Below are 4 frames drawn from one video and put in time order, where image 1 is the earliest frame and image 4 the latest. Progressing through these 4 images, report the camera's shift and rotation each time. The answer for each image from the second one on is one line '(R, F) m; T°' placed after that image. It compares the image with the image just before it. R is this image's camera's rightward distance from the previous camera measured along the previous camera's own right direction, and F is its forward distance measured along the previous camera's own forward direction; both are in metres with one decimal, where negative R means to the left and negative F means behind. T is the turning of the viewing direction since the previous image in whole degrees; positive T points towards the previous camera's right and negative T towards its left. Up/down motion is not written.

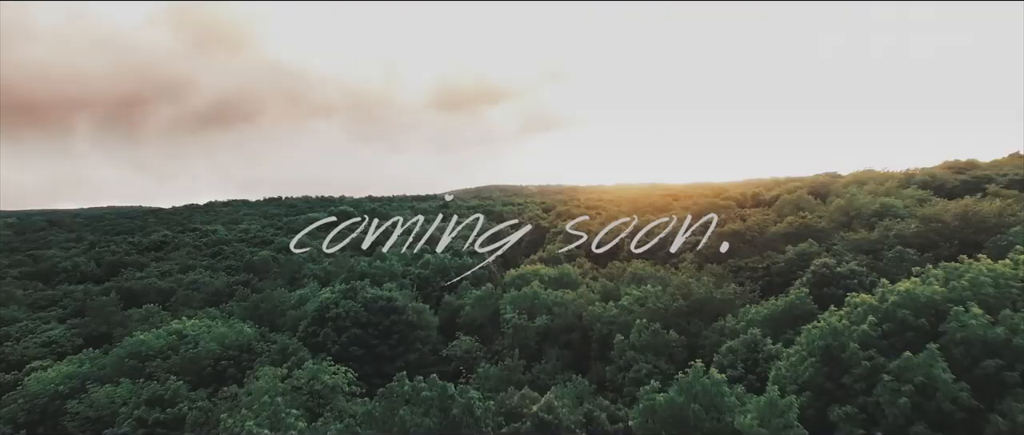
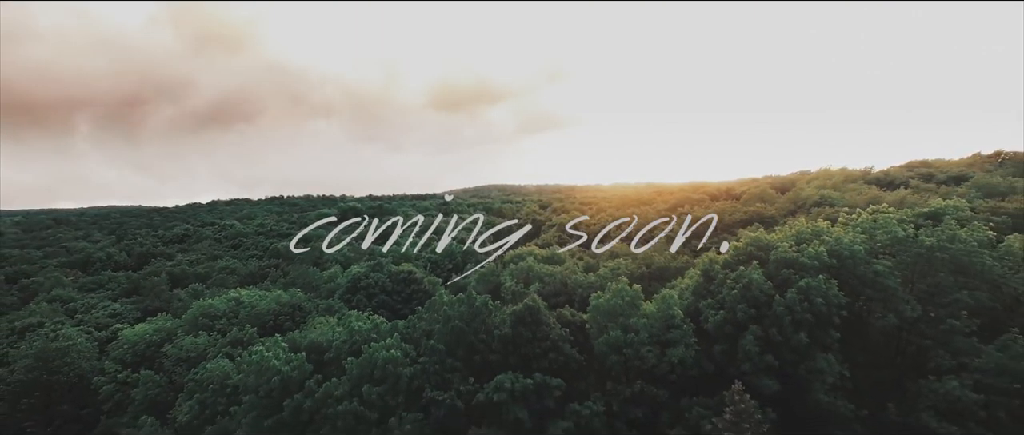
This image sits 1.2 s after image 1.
(0.0, -9.8) m; 0°
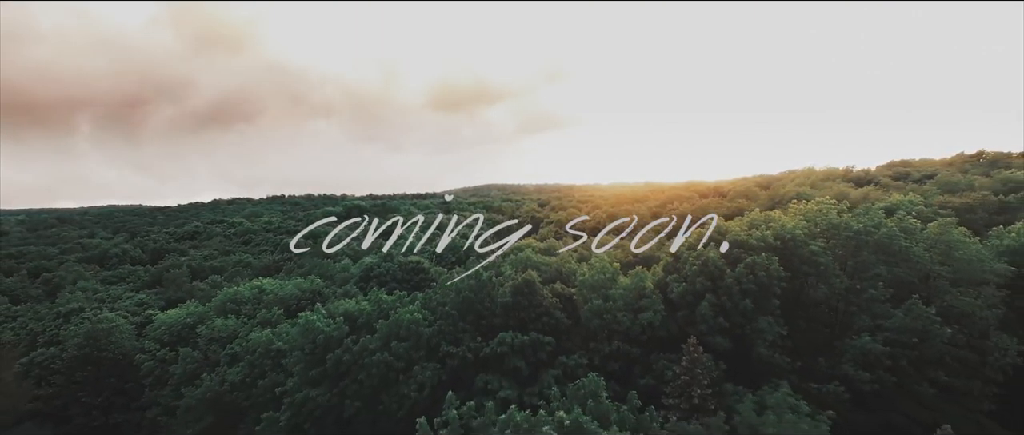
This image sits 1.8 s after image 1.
(0.0, -4.9) m; 0°
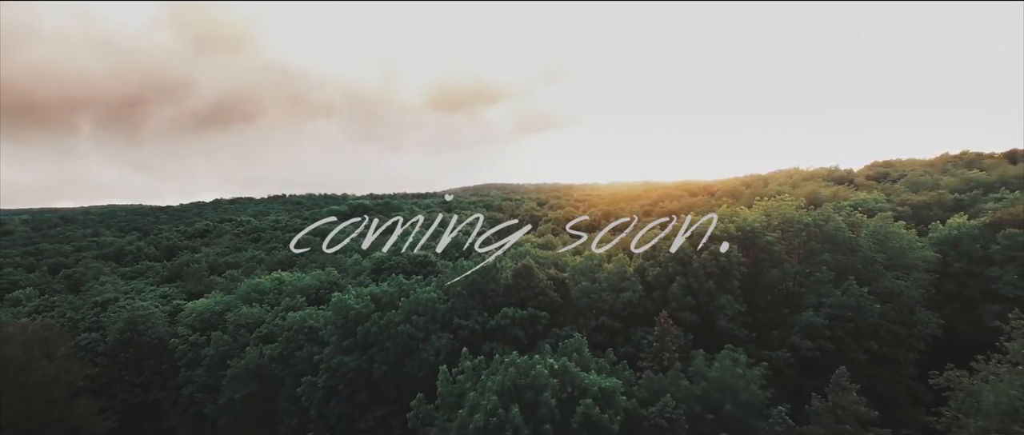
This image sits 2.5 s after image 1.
(-0.1, -4.9) m; 0°
